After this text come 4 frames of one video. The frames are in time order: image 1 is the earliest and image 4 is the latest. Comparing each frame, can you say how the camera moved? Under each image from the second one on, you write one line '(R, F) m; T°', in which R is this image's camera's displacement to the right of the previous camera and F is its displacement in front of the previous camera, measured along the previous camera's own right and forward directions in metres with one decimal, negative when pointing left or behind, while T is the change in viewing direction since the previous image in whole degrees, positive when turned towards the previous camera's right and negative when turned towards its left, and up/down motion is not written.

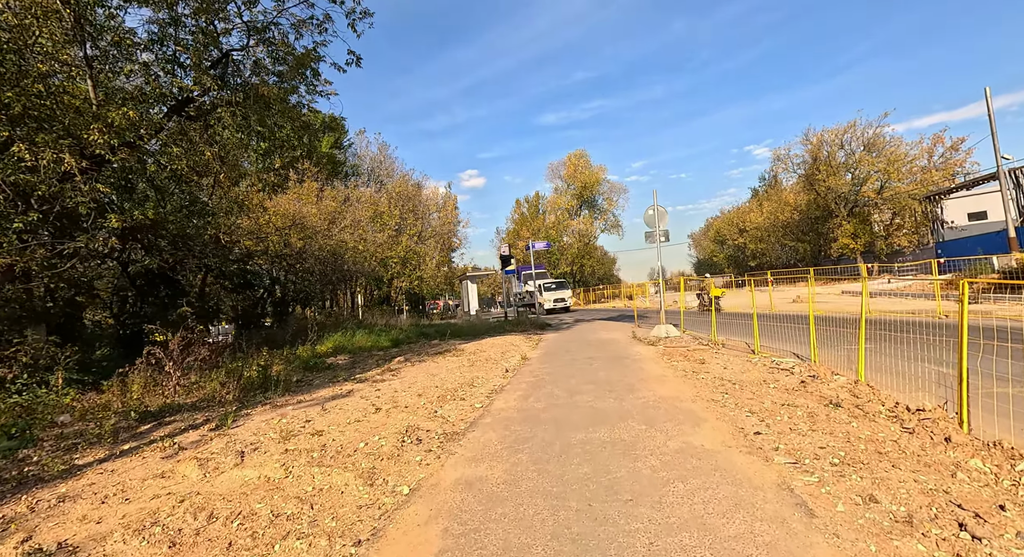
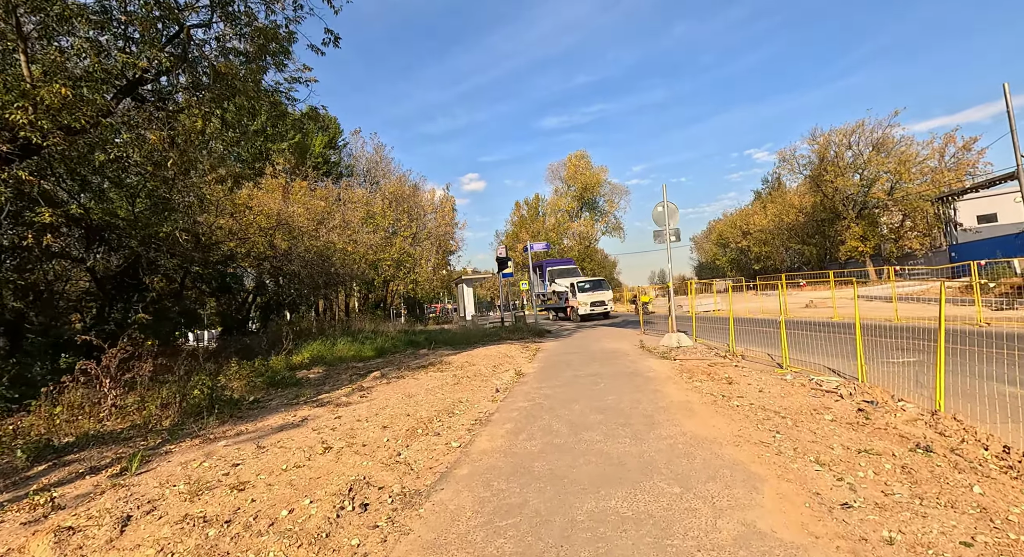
(+0.1, +1.2) m; 0°
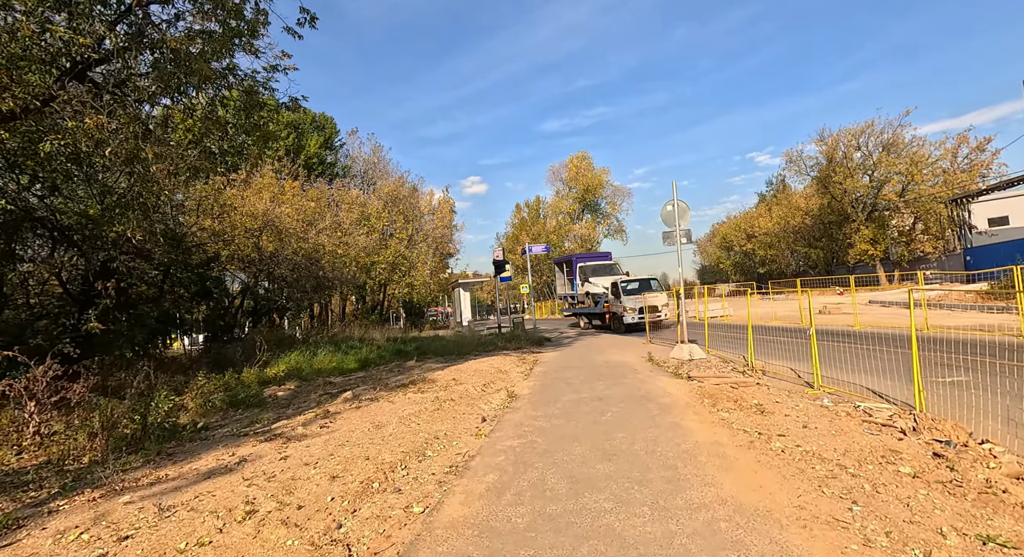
(+0.1, +1.0) m; 0°
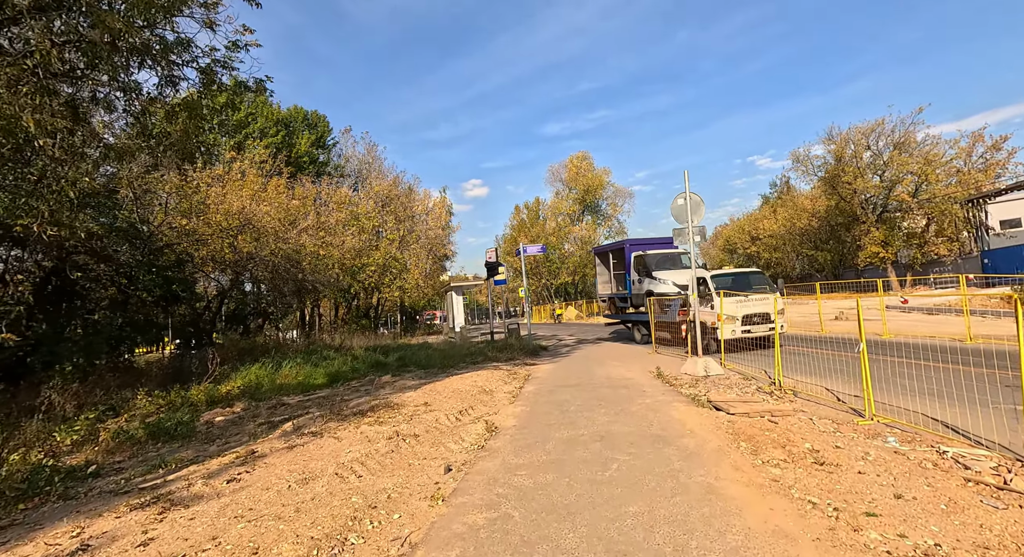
(+0.2, +1.4) m; 0°
